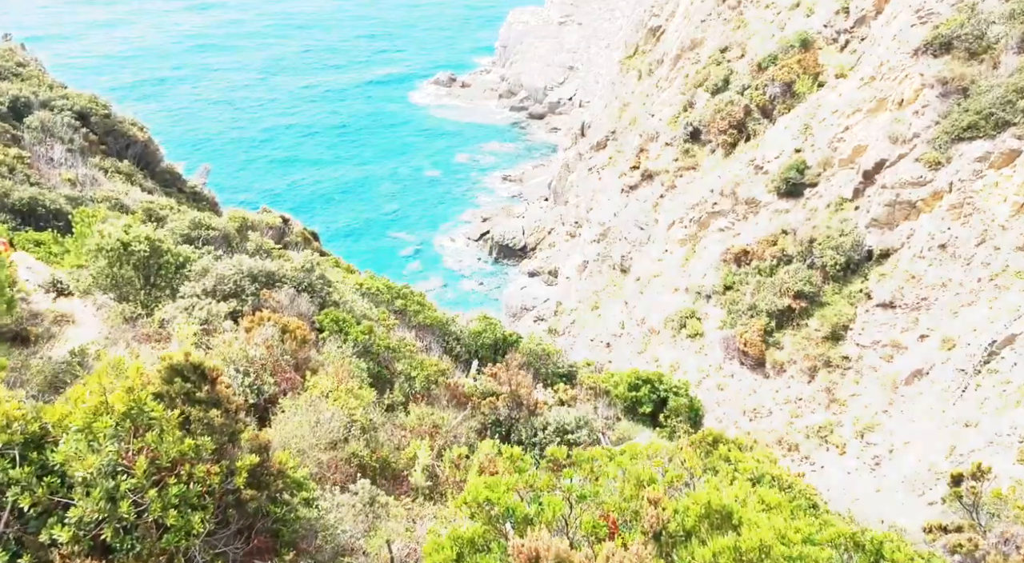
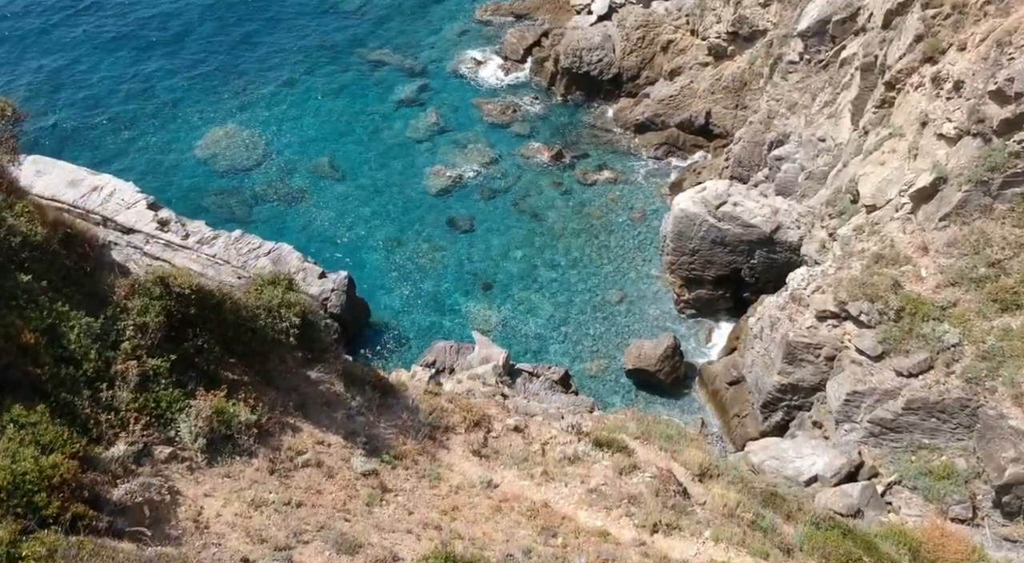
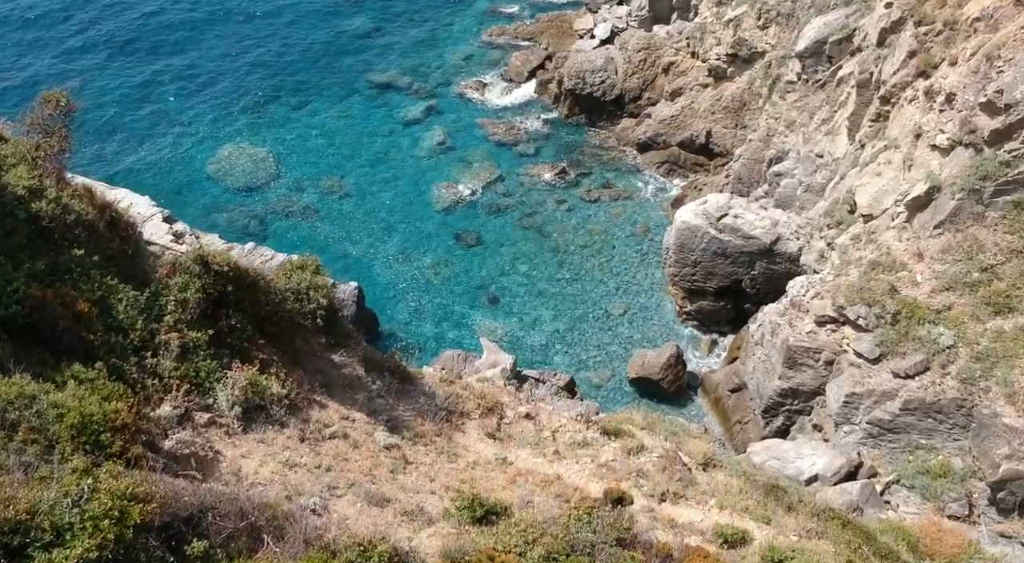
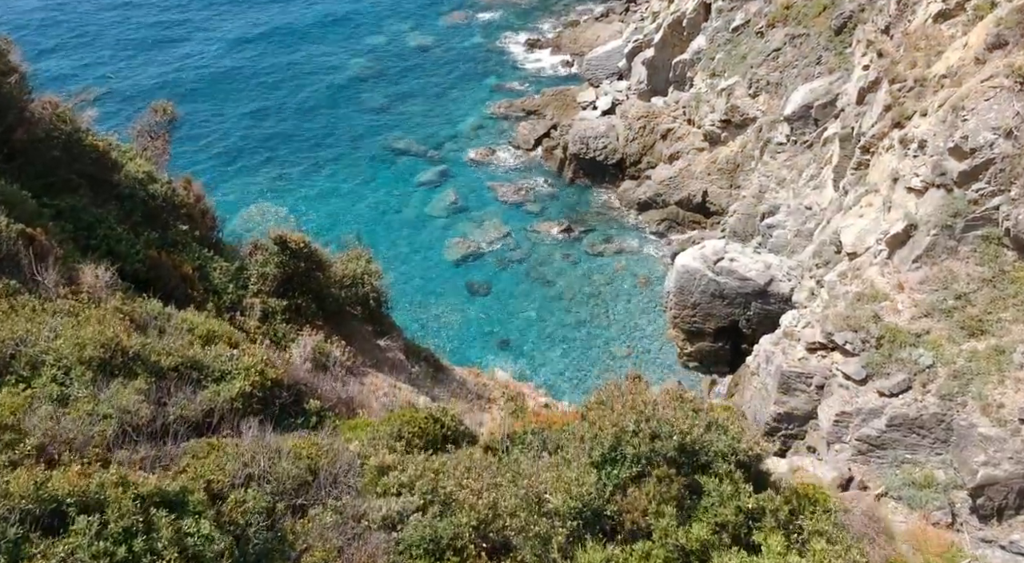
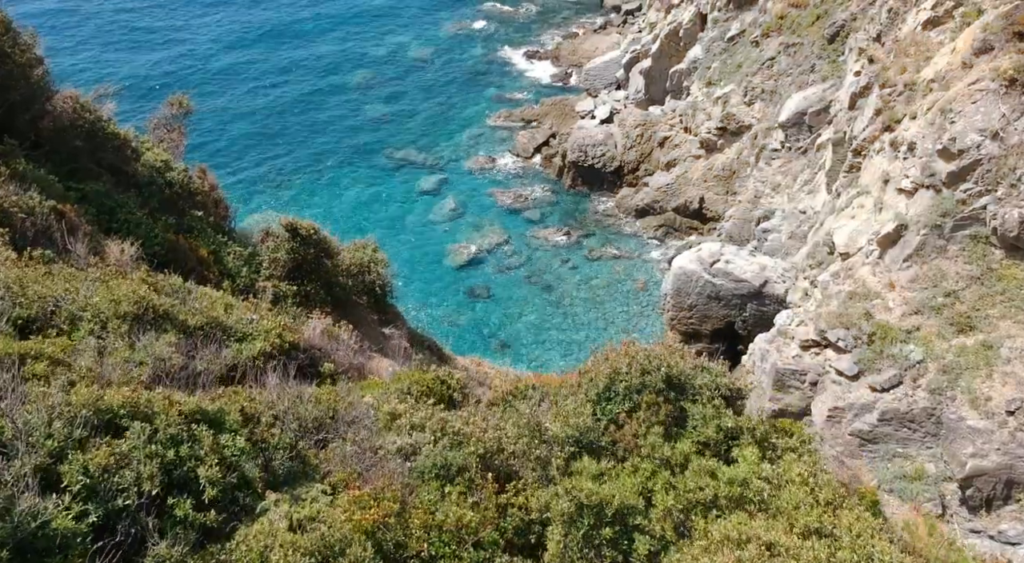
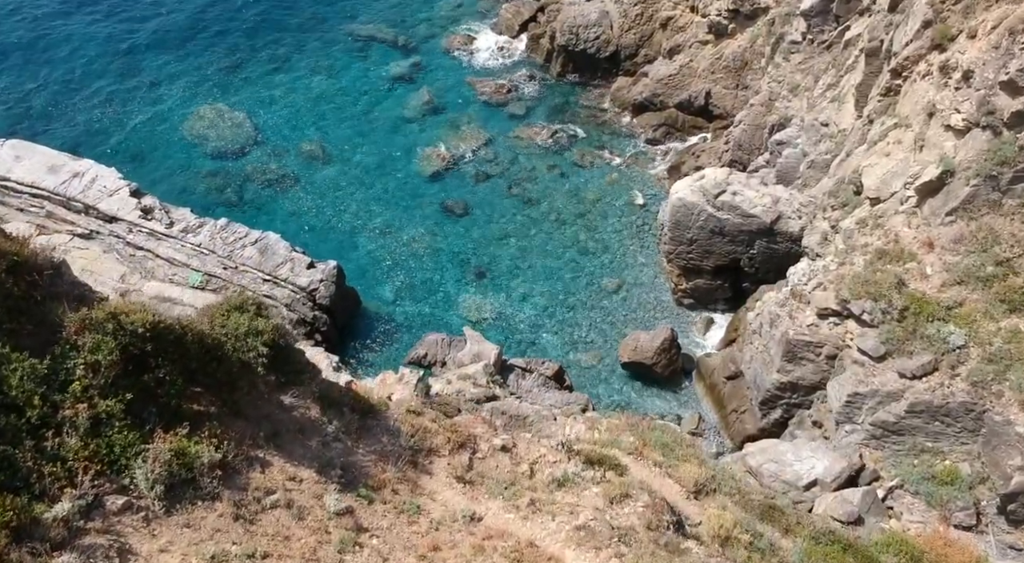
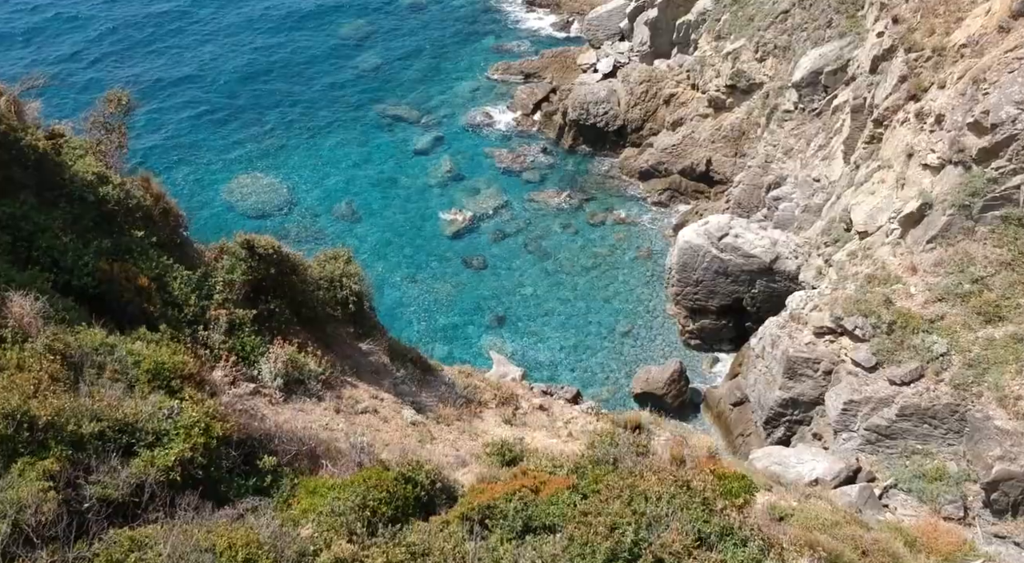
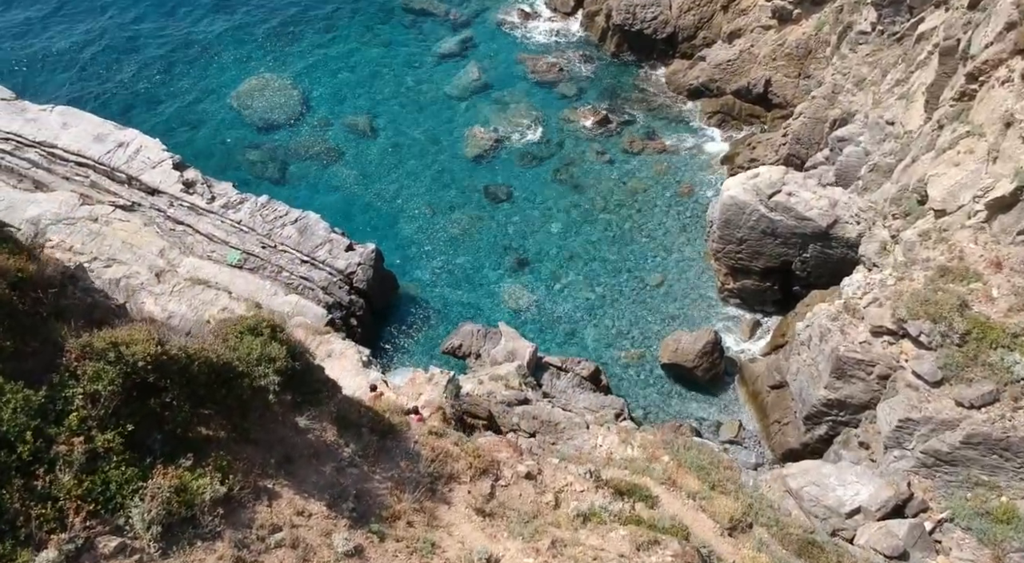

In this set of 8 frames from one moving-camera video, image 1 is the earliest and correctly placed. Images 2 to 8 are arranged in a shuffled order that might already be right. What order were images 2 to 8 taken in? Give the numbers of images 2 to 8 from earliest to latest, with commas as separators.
5, 4, 7, 3, 2, 6, 8
